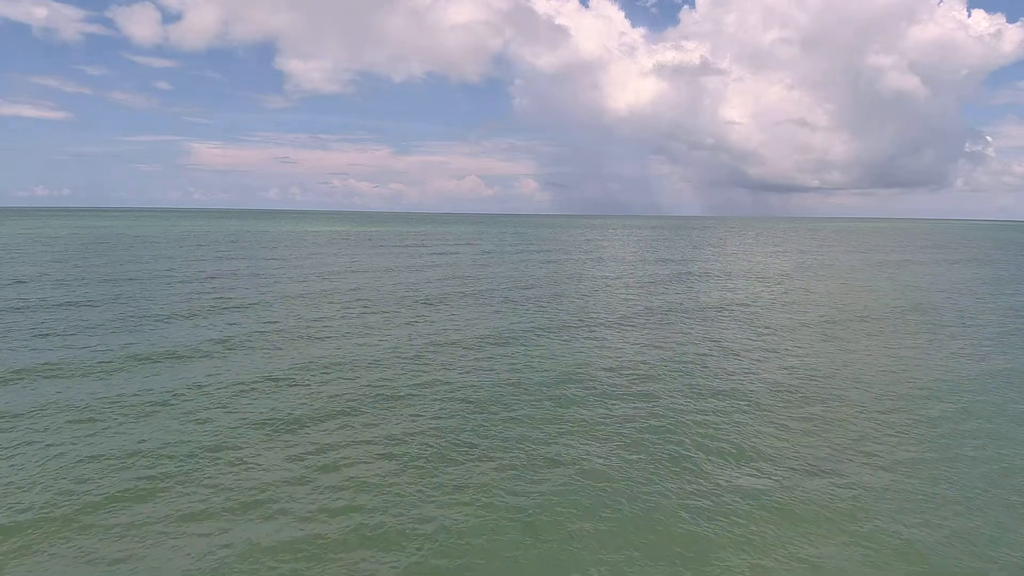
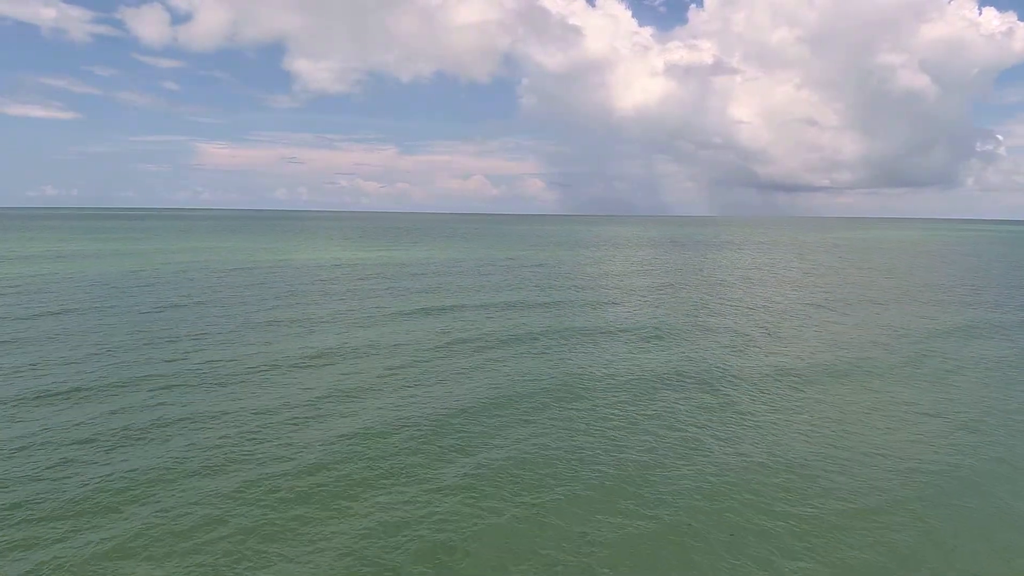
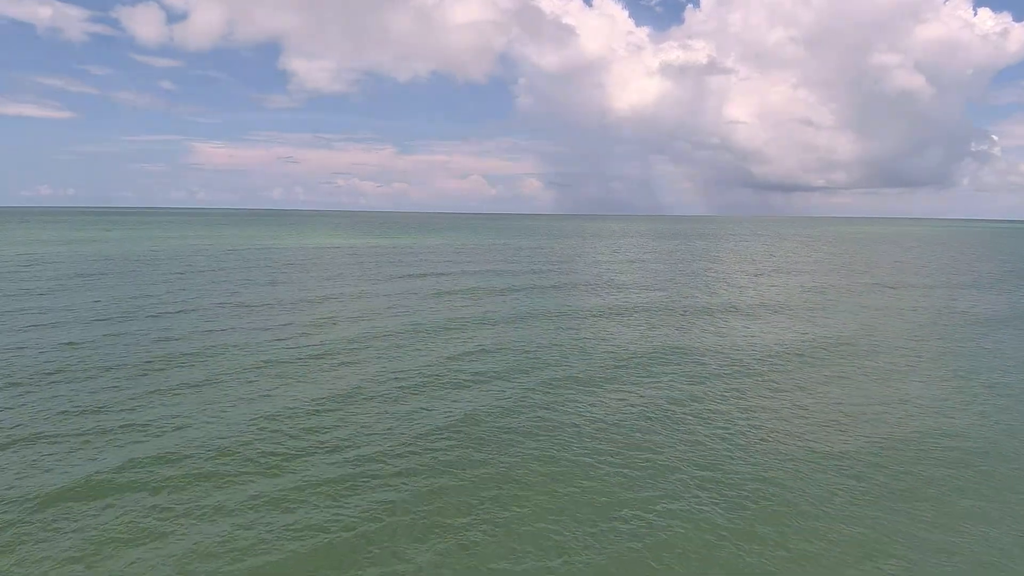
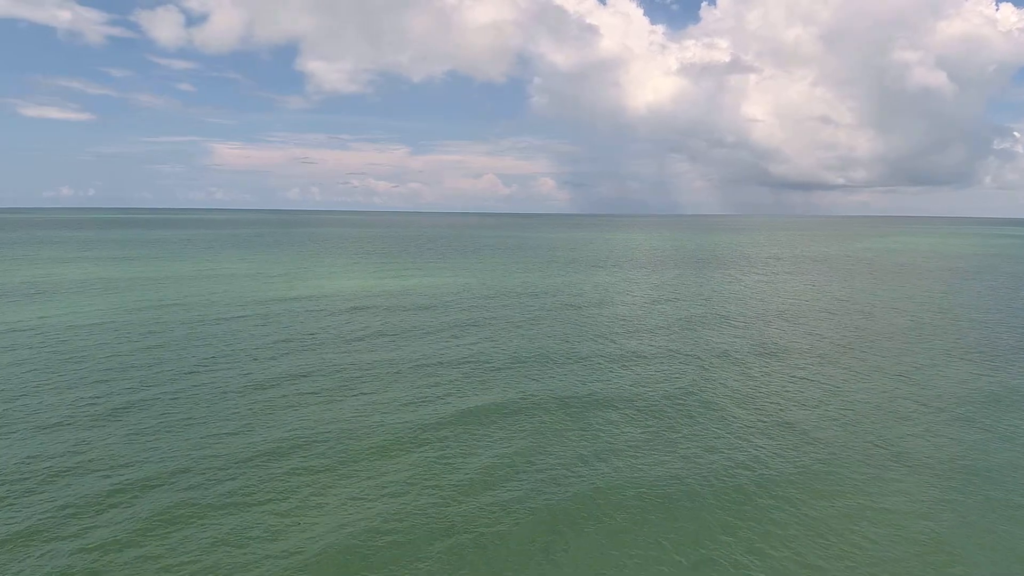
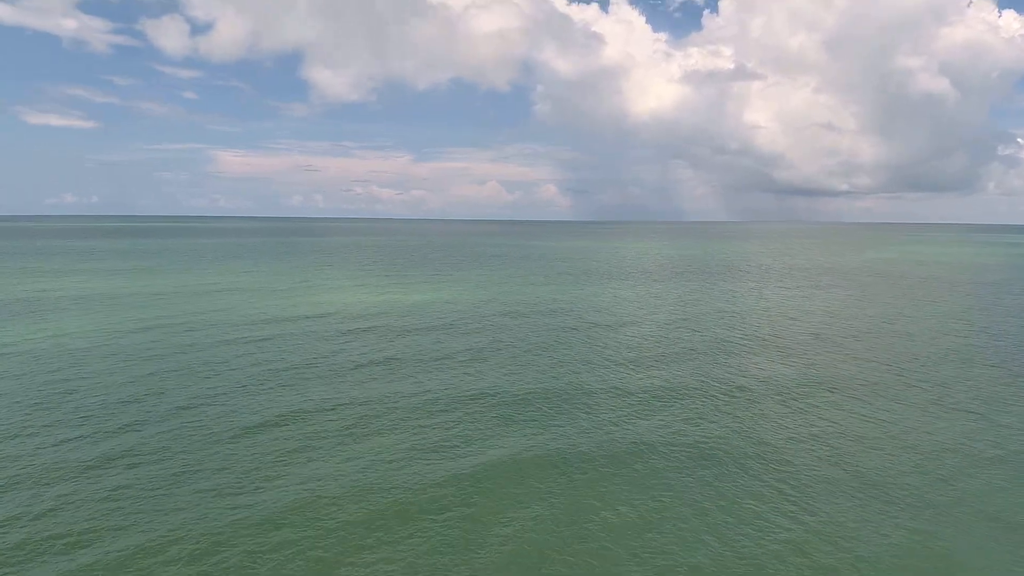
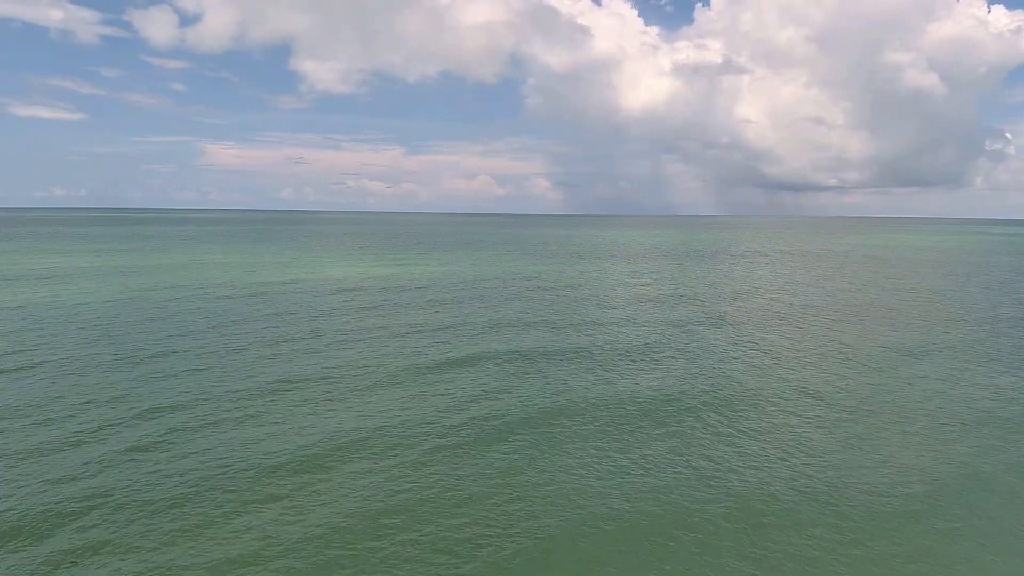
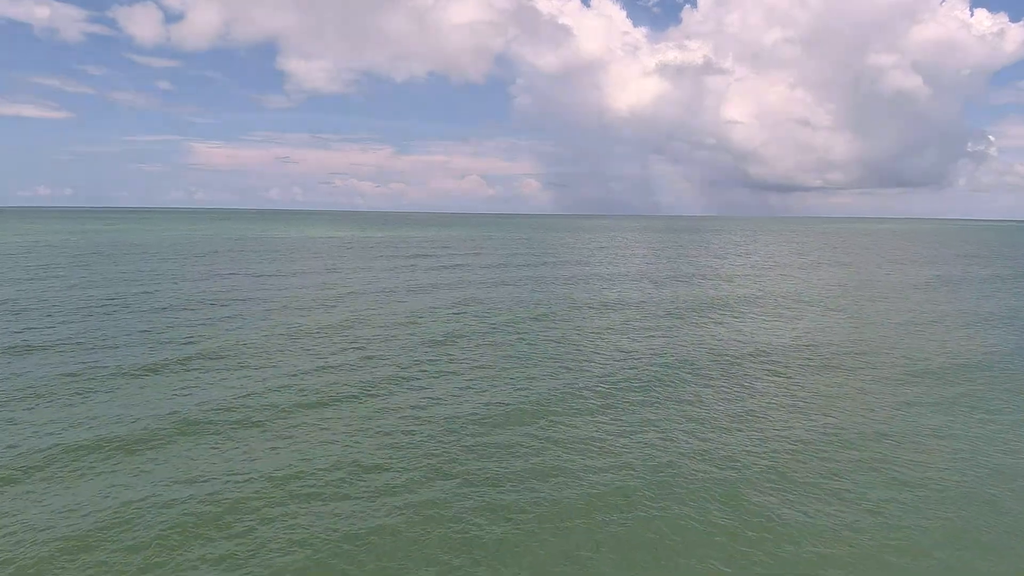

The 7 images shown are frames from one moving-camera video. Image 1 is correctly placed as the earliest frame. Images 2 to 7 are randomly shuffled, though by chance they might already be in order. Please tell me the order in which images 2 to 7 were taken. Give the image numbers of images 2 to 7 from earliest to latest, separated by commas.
7, 3, 2, 6, 4, 5
